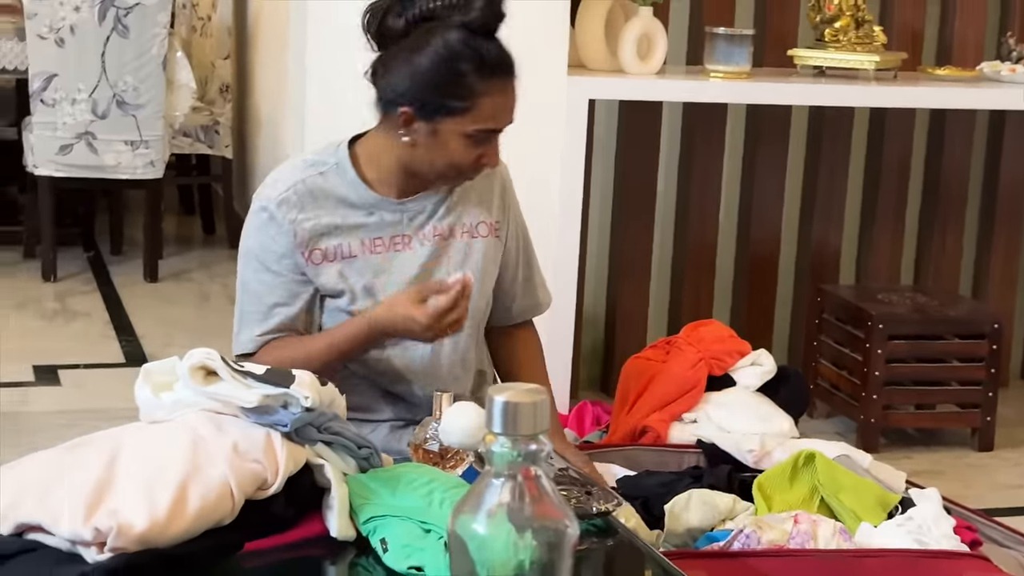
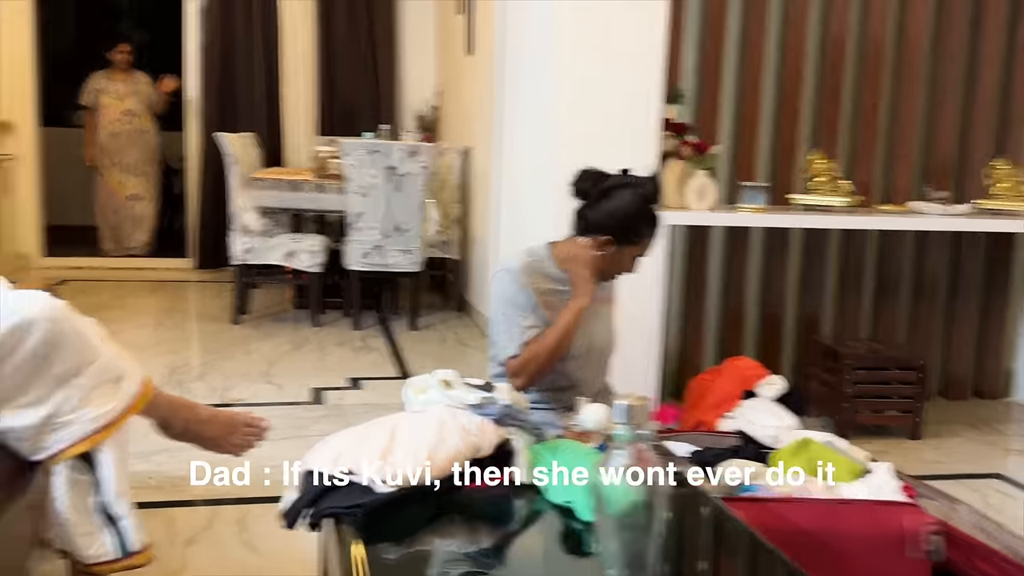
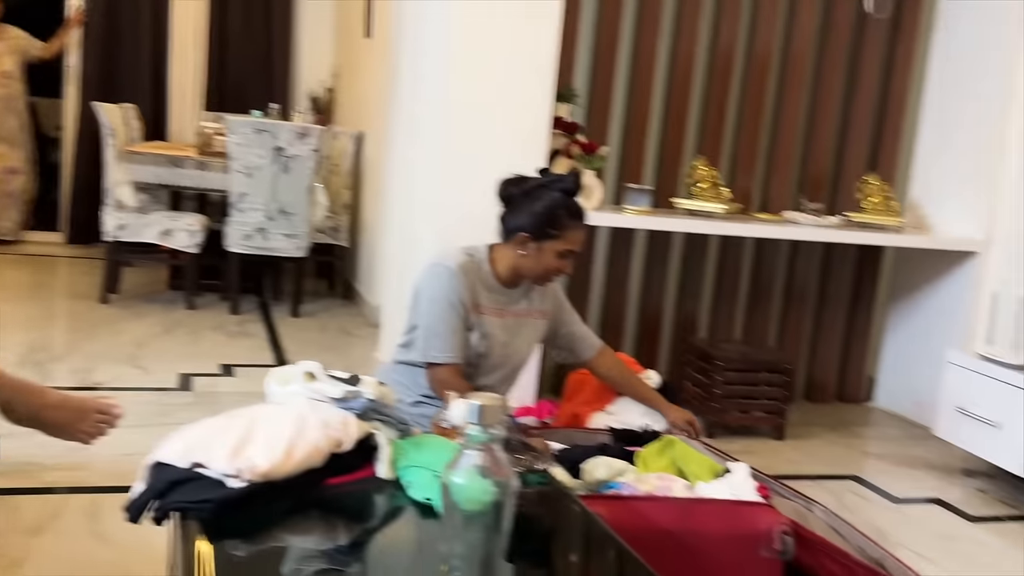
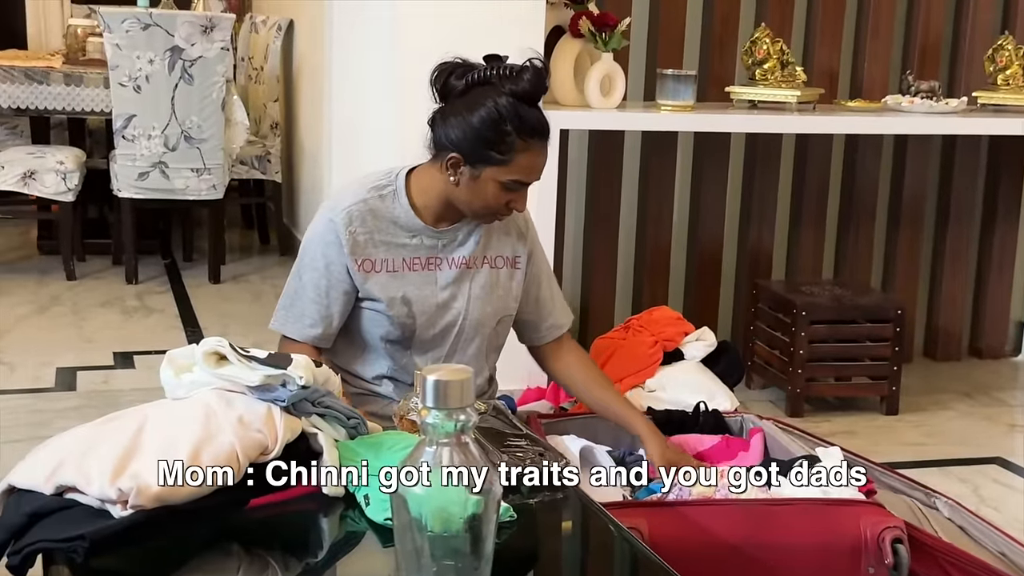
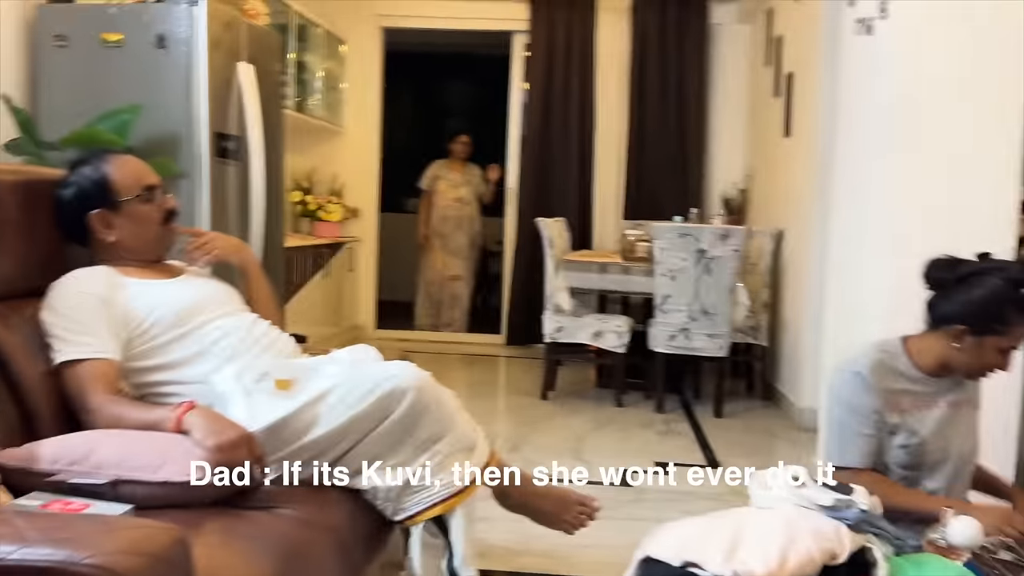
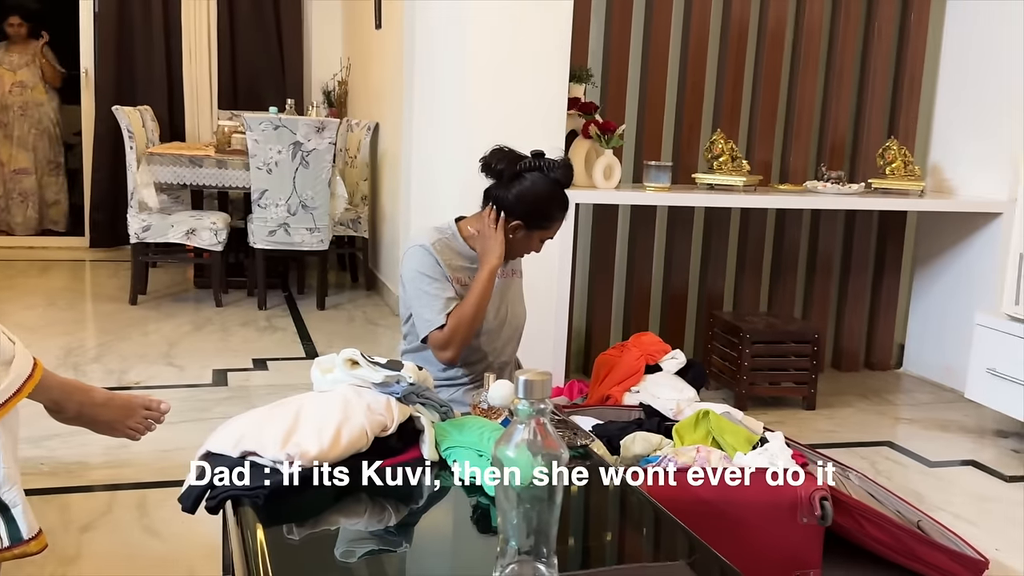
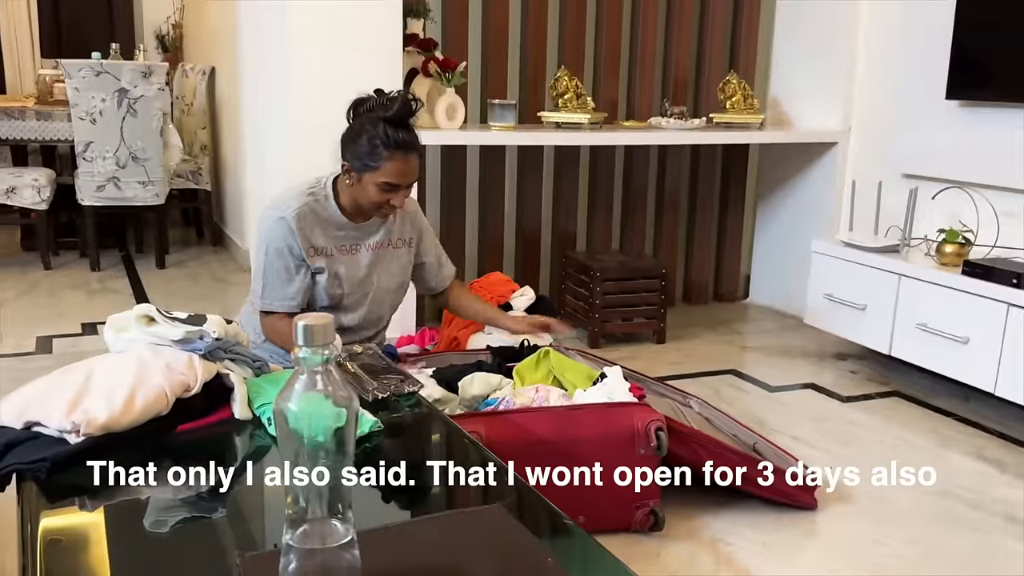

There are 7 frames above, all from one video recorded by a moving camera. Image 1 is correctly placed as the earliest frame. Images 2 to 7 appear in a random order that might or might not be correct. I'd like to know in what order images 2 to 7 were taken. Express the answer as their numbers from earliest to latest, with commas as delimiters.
6, 2, 5, 3, 7, 4
